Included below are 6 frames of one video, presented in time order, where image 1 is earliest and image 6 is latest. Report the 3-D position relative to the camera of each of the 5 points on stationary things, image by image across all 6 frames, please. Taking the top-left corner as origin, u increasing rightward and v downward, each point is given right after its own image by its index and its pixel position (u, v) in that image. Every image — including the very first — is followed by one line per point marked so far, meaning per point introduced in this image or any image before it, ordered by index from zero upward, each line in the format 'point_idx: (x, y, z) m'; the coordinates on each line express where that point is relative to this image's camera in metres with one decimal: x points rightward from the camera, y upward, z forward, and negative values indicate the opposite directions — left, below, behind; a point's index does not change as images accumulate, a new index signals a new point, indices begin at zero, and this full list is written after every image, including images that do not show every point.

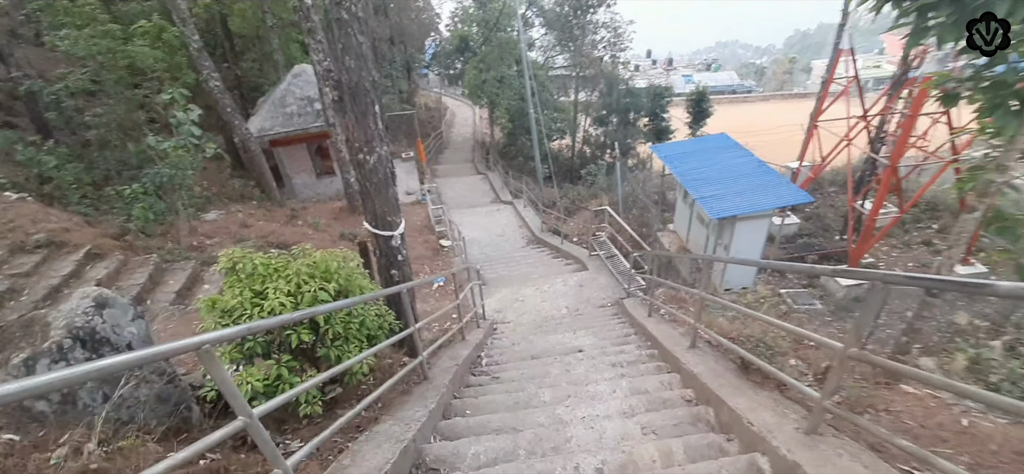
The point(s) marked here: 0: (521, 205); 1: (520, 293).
0: (+0.2, +0.9, +13.3) m
1: (+0.1, -0.9, +7.6) m
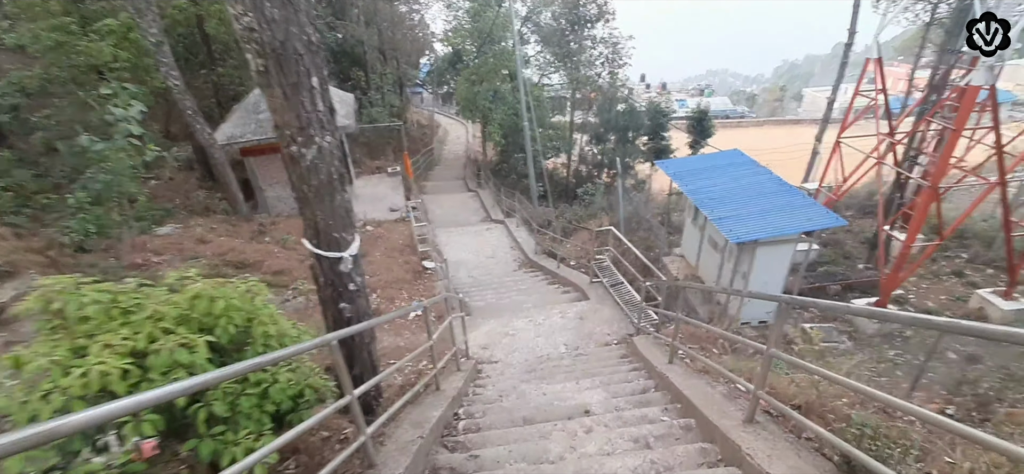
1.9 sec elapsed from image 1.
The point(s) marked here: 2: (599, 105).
0: (0.0, +0.3, +12.3) m
1: (0.0, -1.2, +6.5) m
2: (+3.4, +5.0, +18.4) m
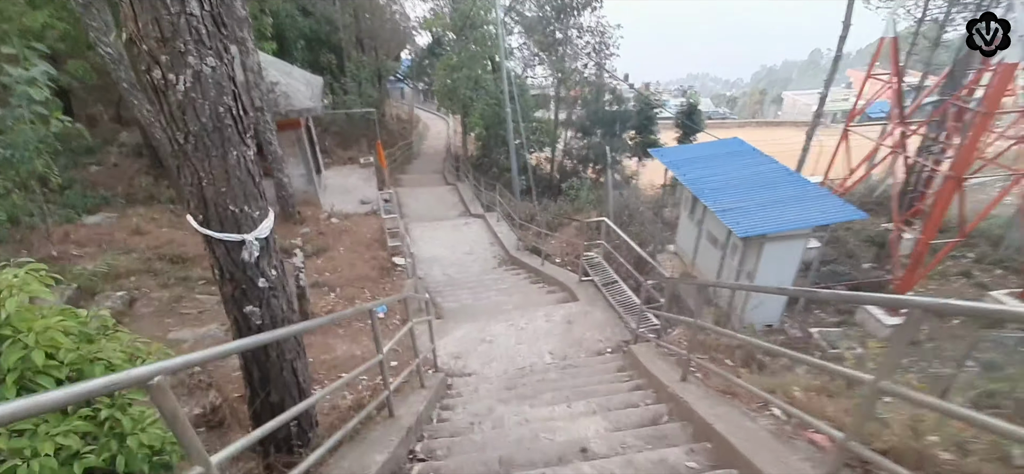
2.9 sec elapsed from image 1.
0: (-0.4, +0.4, +11.4) m
1: (-0.3, -1.1, +5.6) m
2: (+2.8, +5.1, +17.6) m
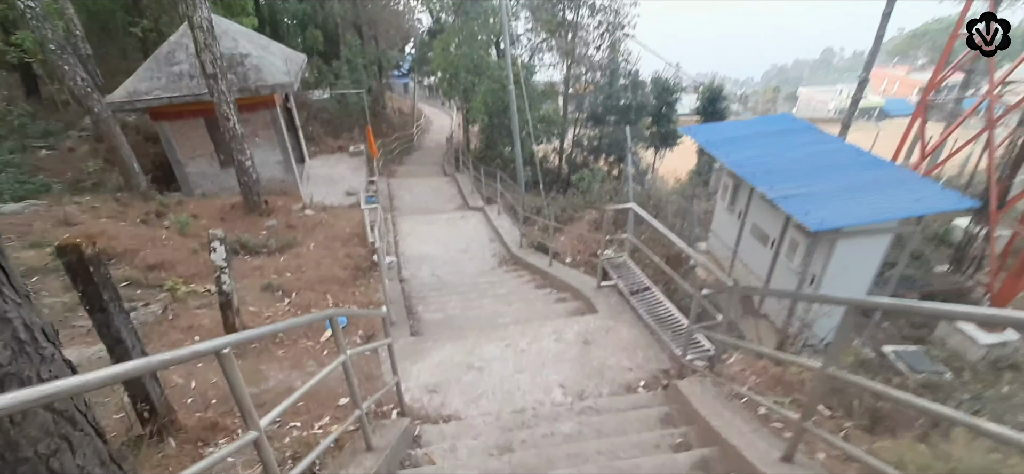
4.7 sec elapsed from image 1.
0: (-0.4, +0.5, +10.0) m
1: (-0.3, -1.0, +4.2) m
2: (+3.0, +5.2, +16.1) m
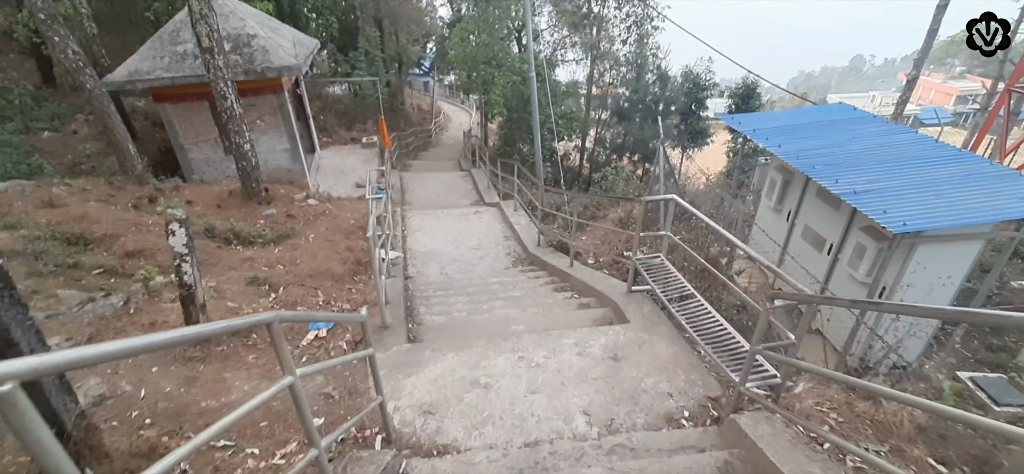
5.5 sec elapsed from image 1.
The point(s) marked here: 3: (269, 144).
0: (0.0, +0.5, +9.3) m
1: (-0.2, -0.9, +3.5) m
2: (+3.6, +5.1, +15.3) m
3: (-4.8, +1.8, +9.6) m
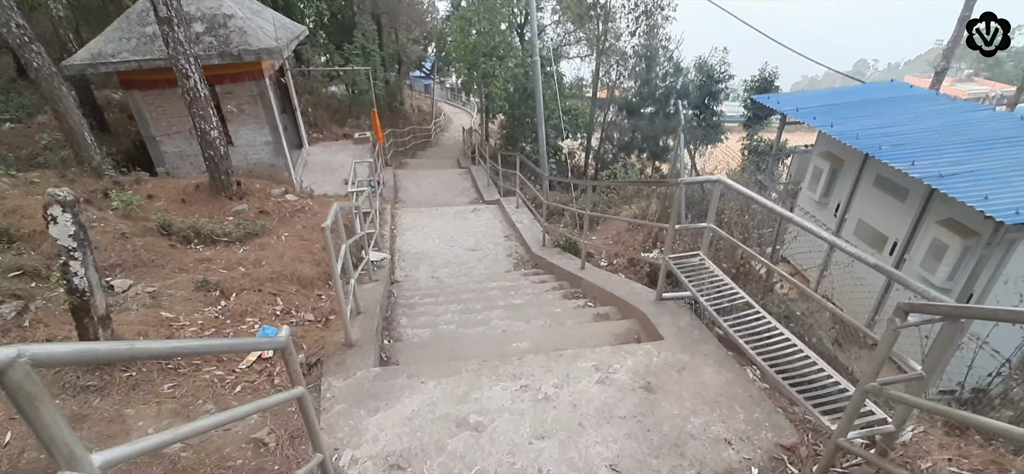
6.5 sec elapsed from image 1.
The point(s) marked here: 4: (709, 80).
0: (0.0, +0.5, +8.5) m
1: (-0.2, -0.9, +2.6) m
2: (+3.7, +5.0, +14.5) m
3: (-4.8, +1.8, +8.8) m
4: (+5.8, +4.6, +14.5) m
